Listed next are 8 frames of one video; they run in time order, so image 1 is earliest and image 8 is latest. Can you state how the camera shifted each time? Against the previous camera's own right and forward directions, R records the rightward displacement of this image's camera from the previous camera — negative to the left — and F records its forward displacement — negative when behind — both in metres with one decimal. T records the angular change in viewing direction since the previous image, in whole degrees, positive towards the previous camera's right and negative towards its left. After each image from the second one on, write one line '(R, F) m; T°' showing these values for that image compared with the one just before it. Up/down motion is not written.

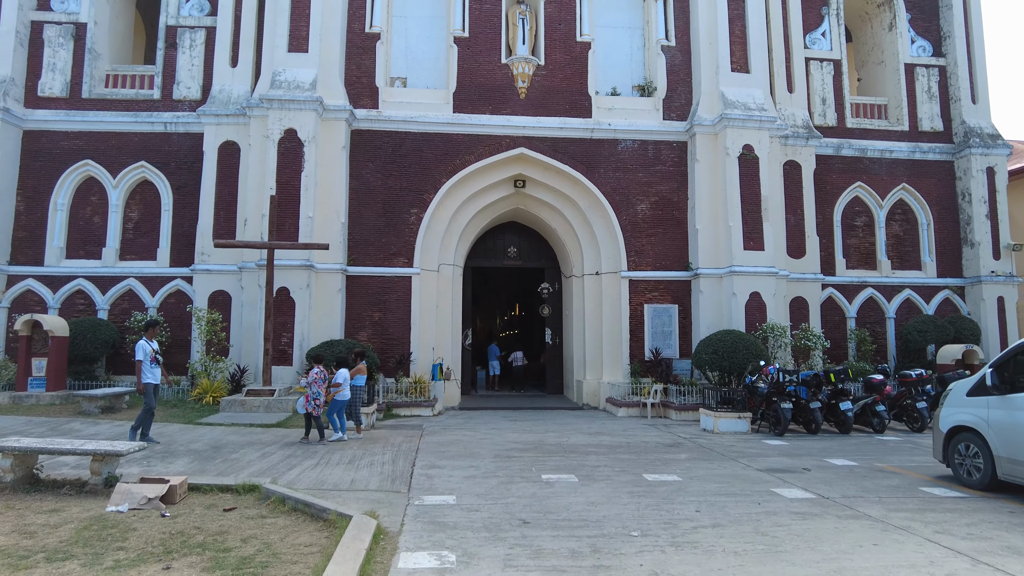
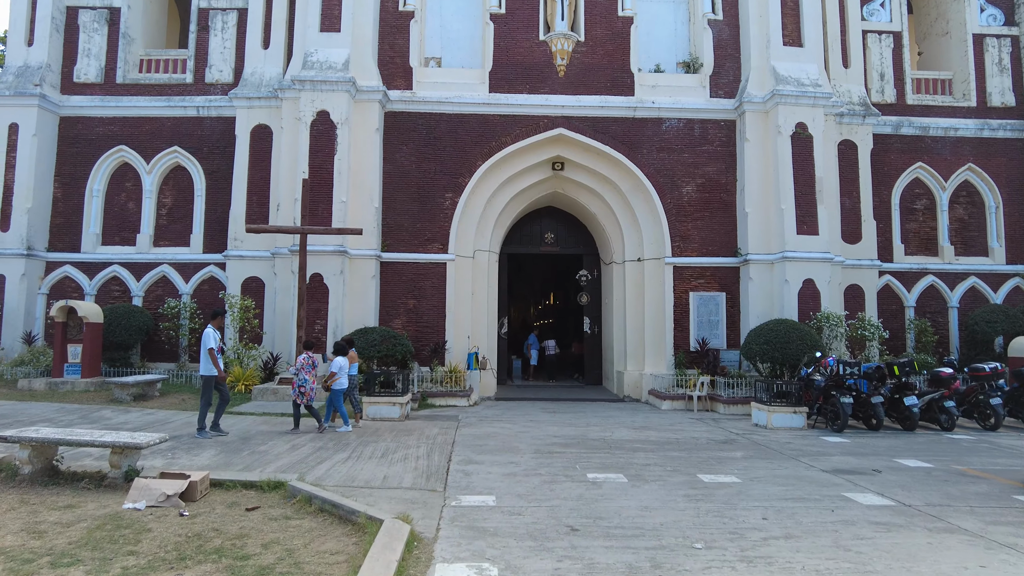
(-0.1, +0.6) m; -3°
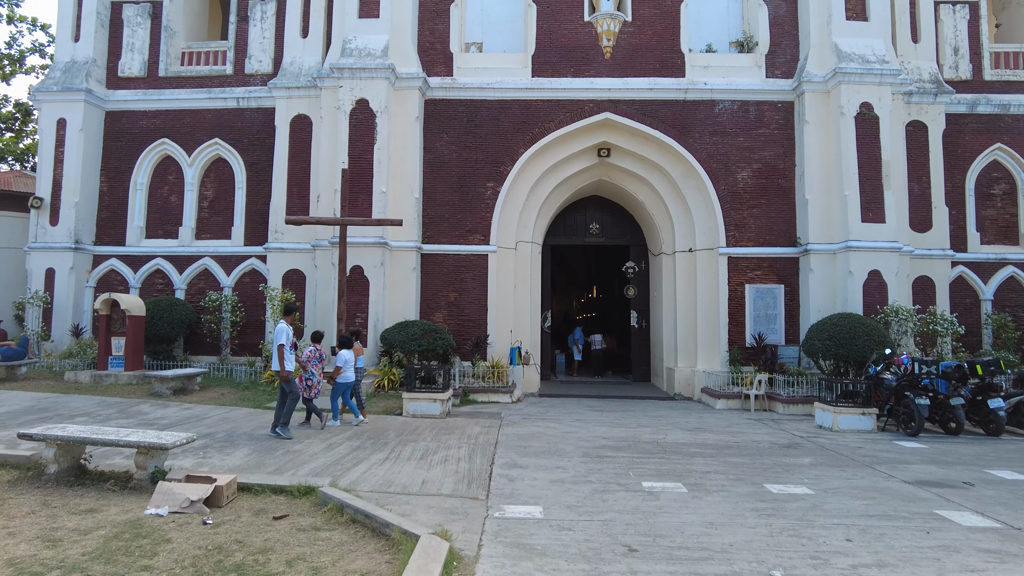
(-0.1, +0.5) m; -4°
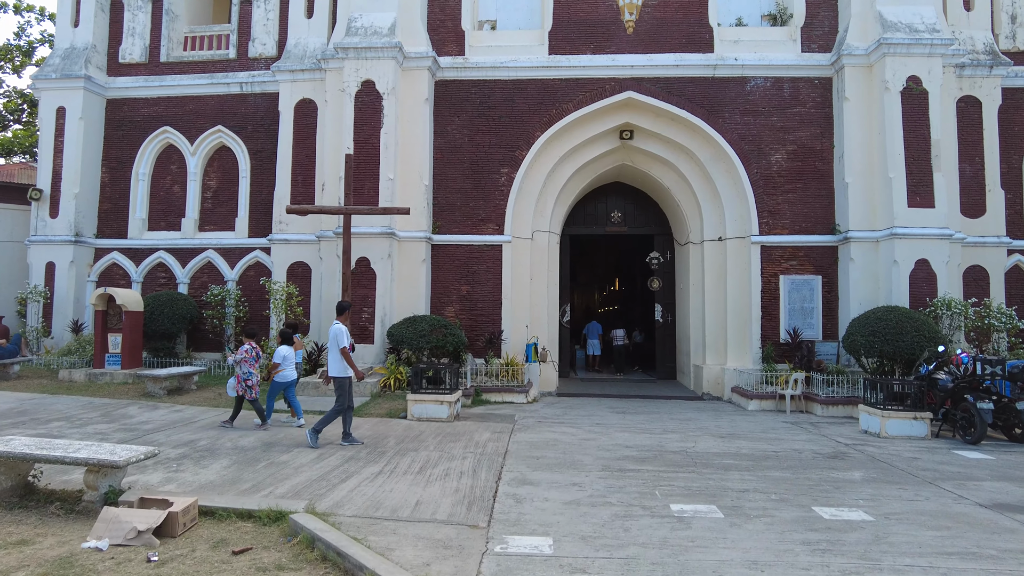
(+0.1, +0.9) m; -2°
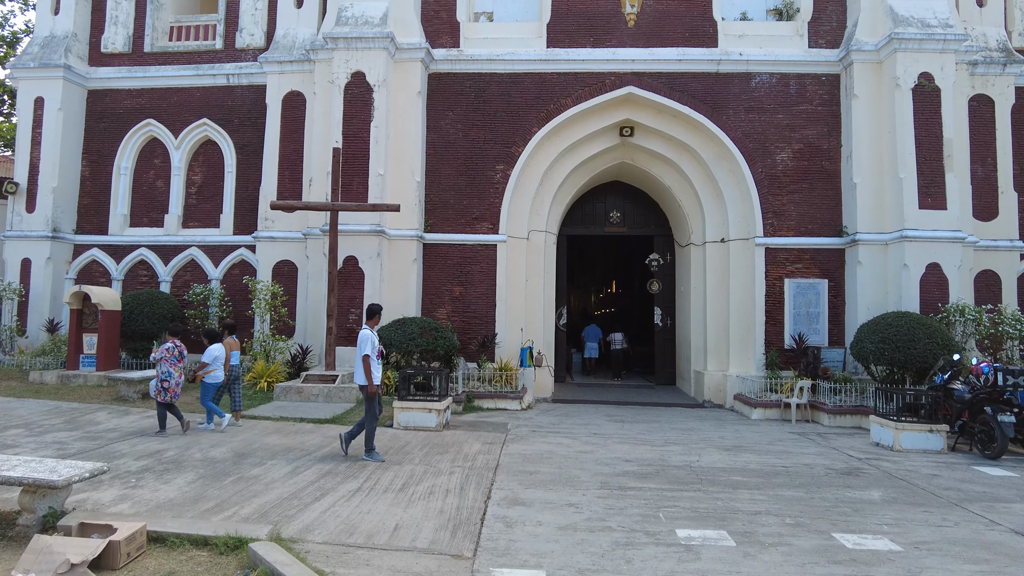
(0.0, +0.5) m; 0°
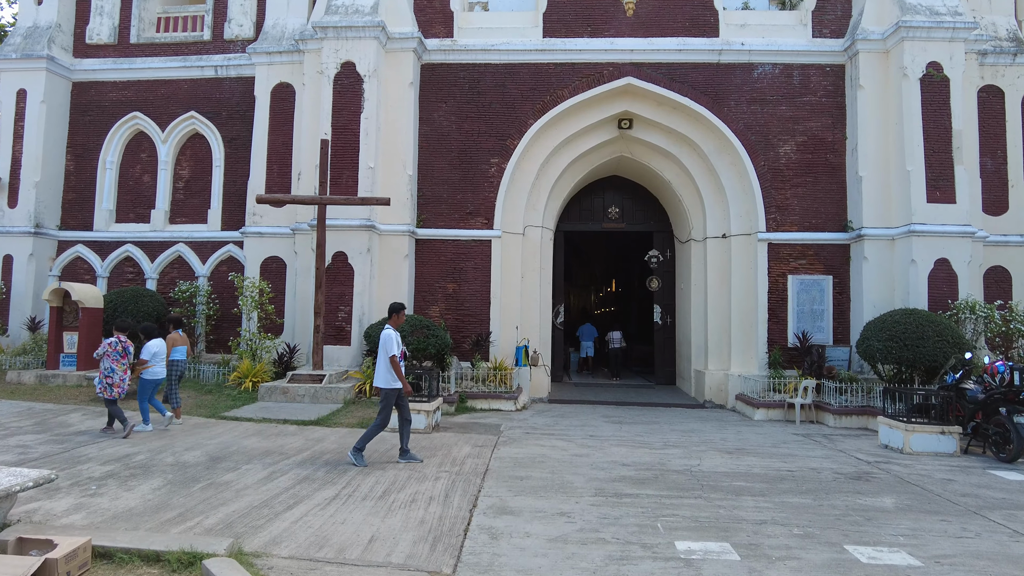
(+0.1, +0.4) m; 0°
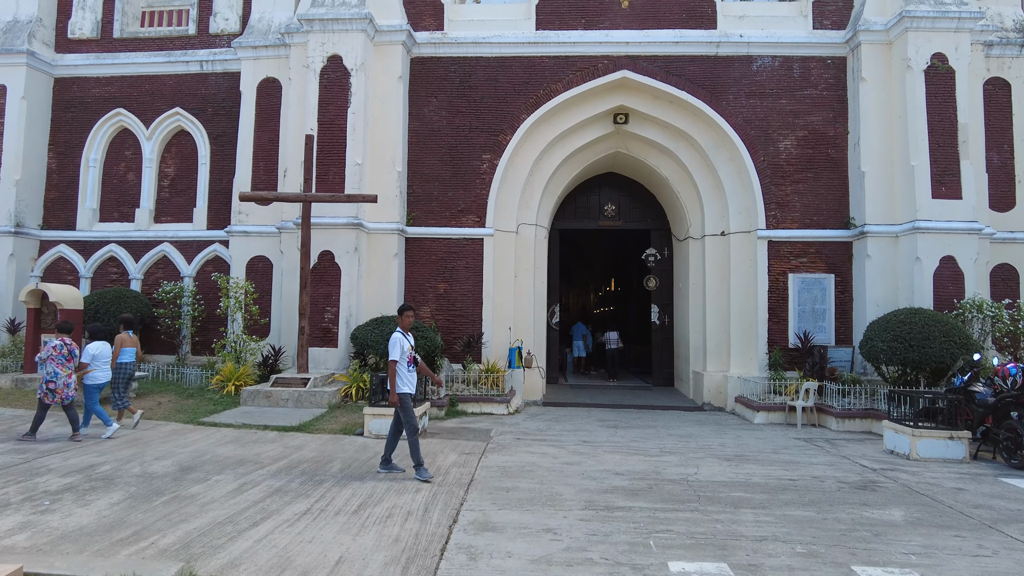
(+0.1, +0.4) m; 0°
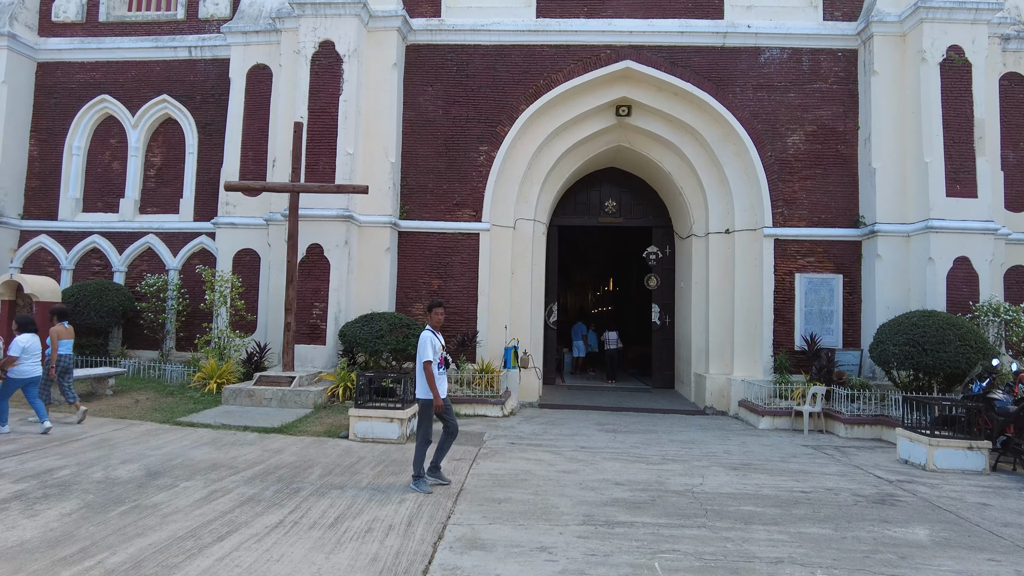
(0.0, +0.5) m; 0°
